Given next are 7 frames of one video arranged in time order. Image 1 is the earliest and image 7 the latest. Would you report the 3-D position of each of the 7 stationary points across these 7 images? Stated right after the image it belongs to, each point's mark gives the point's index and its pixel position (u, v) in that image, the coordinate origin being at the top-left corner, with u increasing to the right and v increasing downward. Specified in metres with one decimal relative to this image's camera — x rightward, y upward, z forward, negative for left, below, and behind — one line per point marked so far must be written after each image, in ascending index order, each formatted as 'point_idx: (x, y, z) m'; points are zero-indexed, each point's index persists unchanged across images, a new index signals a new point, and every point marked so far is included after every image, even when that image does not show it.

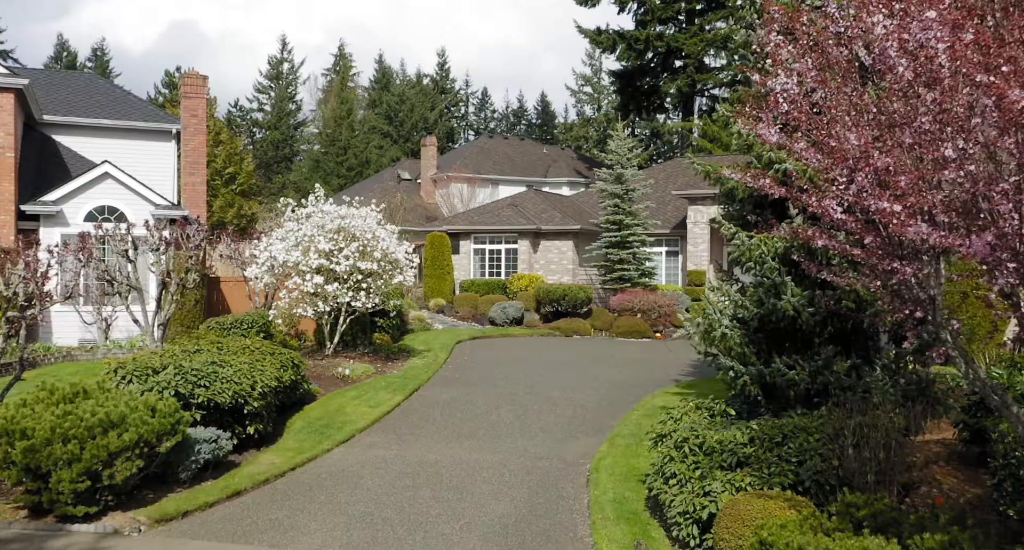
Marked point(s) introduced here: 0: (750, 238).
0: (+2.4, +0.4, +9.0) m
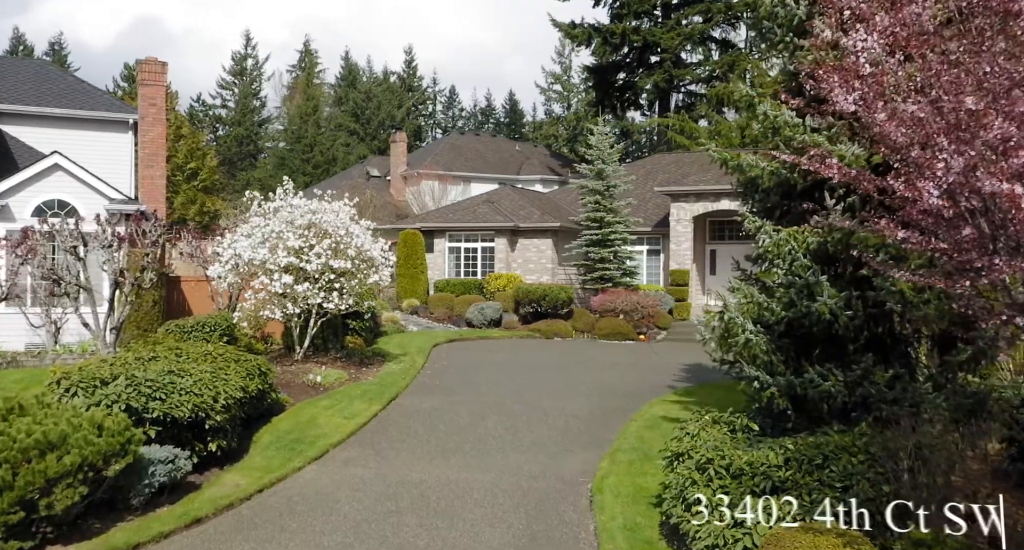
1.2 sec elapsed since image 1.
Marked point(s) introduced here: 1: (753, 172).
0: (+2.4, +0.4, +8.0) m
1: (+2.2, +0.9, +8.2) m
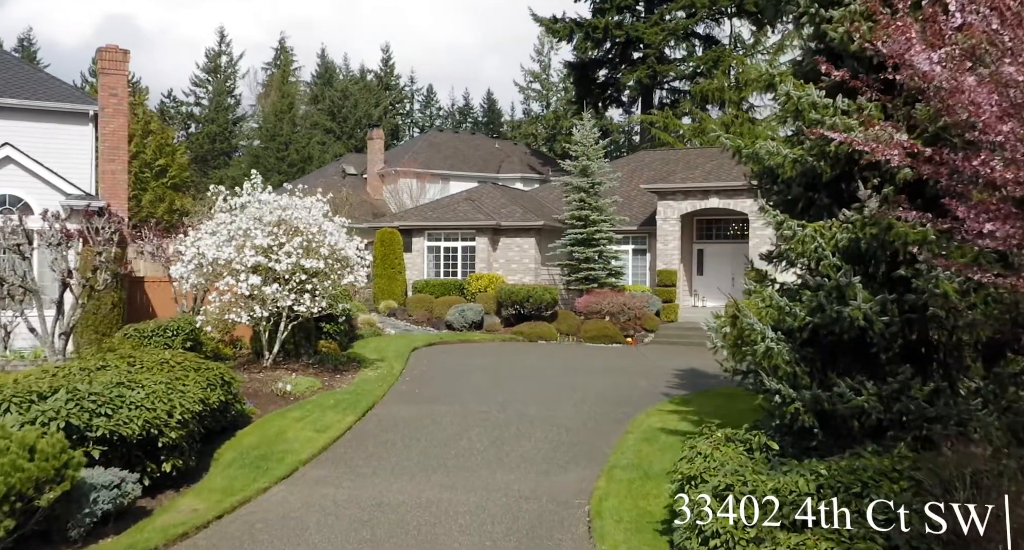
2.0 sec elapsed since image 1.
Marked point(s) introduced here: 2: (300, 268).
0: (+2.3, +0.4, +7.1) m
1: (+2.1, +0.9, +7.3) m
2: (-3.3, +0.1, +14.0) m
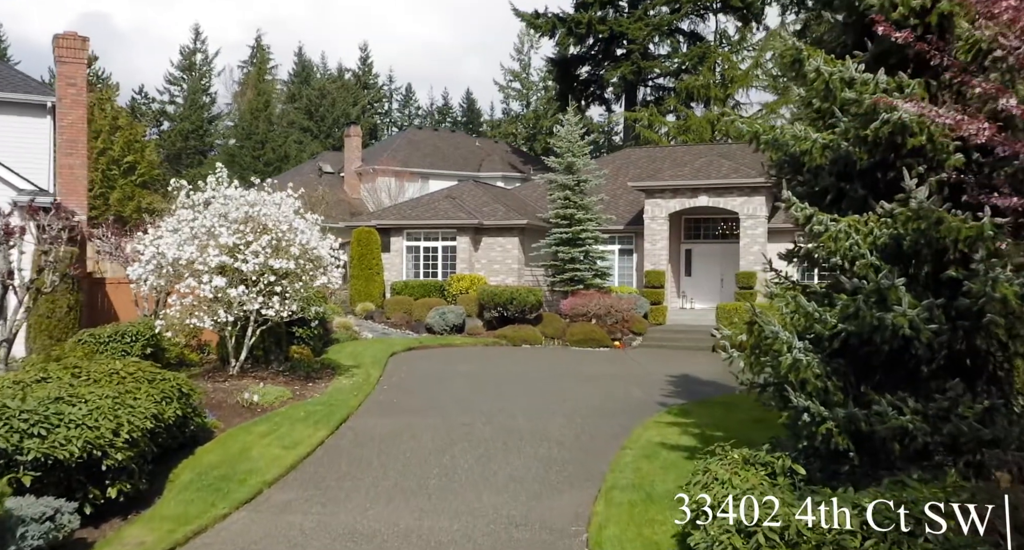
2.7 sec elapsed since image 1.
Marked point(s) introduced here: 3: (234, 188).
0: (+2.2, +0.4, +6.2) m
1: (+2.1, +0.9, +6.5) m
2: (-3.5, +0.1, +13.0) m
3: (-4.2, +1.3, +13.6) m
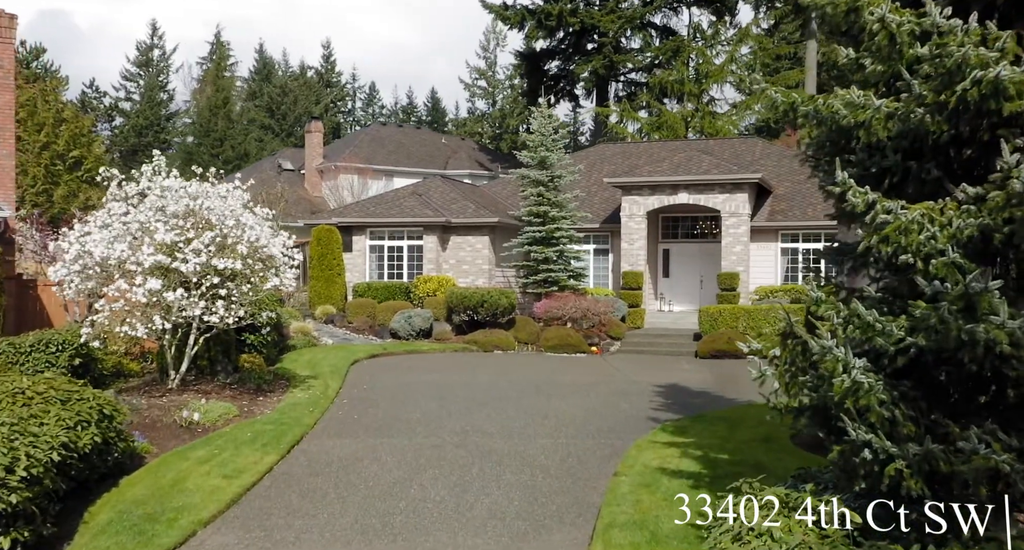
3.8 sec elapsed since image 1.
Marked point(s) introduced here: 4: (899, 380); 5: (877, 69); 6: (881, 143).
0: (+2.2, +0.4, +5.0) m
1: (+2.0, +0.9, +5.2) m
2: (-3.8, +0.1, +11.5) m
3: (-4.5, +1.3, +12.1) m
4: (+2.2, -0.6, +5.2) m
5: (+2.1, +1.2, +5.3) m
6: (+2.1, +0.8, +5.3) m
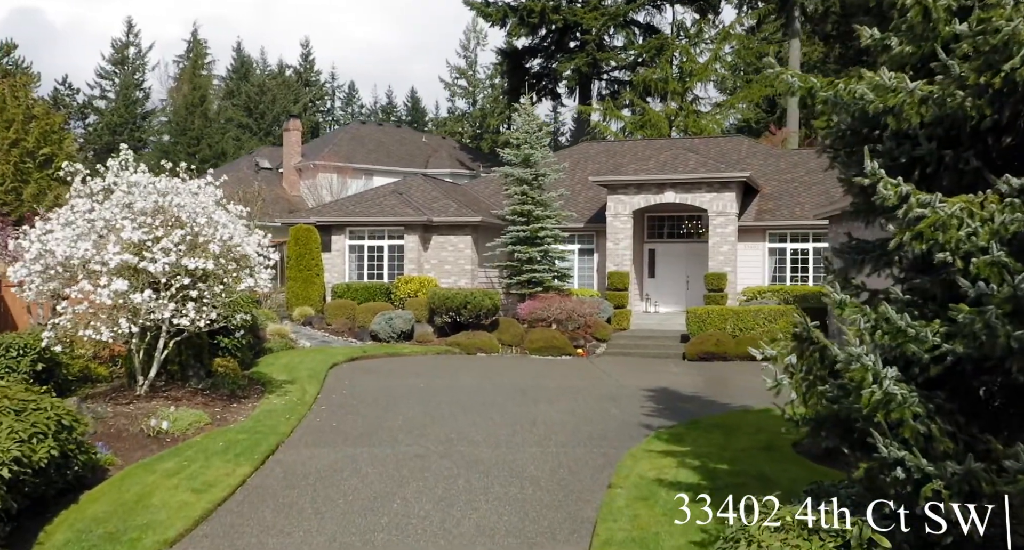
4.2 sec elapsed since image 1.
0: (+2.1, +0.4, +4.5) m
1: (+2.0, +0.9, +4.7) m
2: (-4.0, +0.1, +10.9) m
3: (-4.7, +1.3, +11.5) m
4: (+2.2, -0.6, +4.7) m
5: (+2.1, +1.2, +4.8) m
6: (+2.1, +0.8, +4.8) m
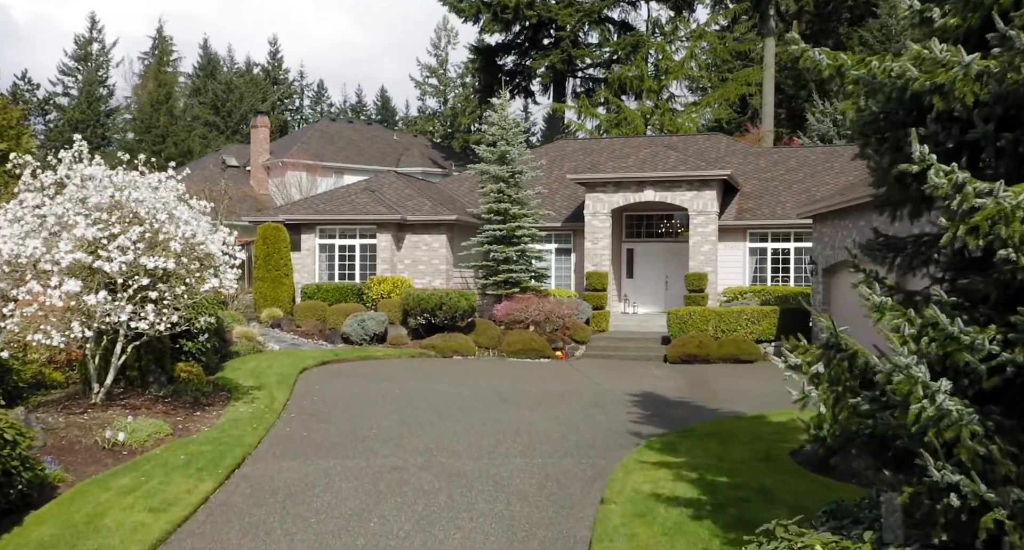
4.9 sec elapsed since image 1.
0: (+2.2, +0.4, +4.0) m
1: (+2.0, +0.9, +4.2) m
2: (-4.2, +0.1, +10.2) m
3: (-4.9, +1.3, +10.8) m
4: (+2.2, -0.6, +4.2) m
5: (+2.1, +1.2, +4.3) m
6: (+2.1, +0.8, +4.3) m
